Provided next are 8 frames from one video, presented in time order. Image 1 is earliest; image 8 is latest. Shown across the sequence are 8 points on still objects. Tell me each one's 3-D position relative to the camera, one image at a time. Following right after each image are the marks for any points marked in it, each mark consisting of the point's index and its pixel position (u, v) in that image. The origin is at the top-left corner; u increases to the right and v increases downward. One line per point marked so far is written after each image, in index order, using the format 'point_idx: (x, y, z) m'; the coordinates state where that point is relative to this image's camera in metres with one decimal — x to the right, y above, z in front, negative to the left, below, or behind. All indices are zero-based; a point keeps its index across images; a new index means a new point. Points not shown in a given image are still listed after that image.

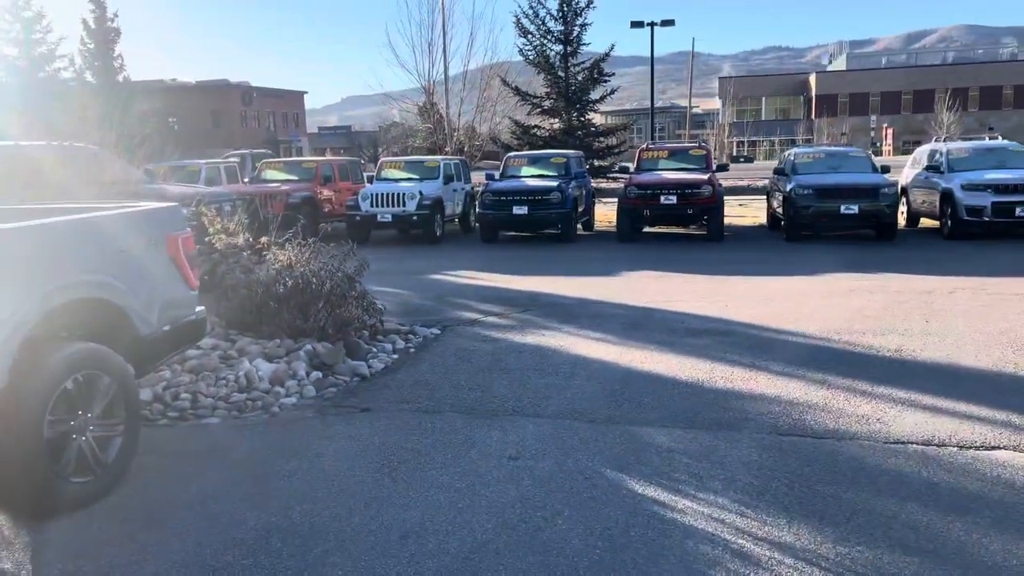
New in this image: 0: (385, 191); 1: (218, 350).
0: (-2.8, +2.2, +17.8) m
1: (-2.7, -0.6, +7.3) m
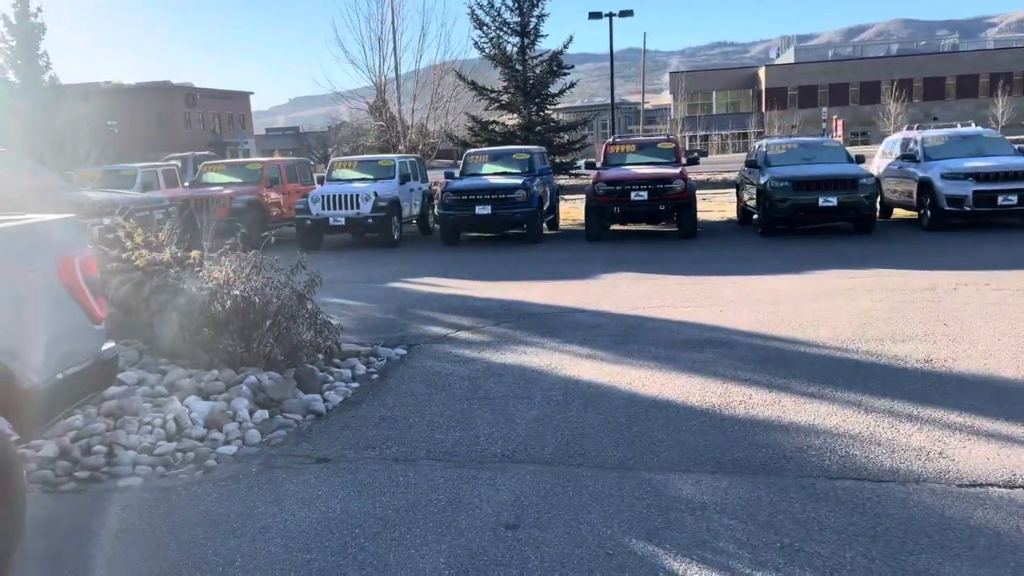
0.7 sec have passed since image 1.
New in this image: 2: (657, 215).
0: (-3.6, +2.0, +16.7) m
1: (-2.8, -0.8, +6.1) m
2: (+2.8, +1.4, +15.6) m
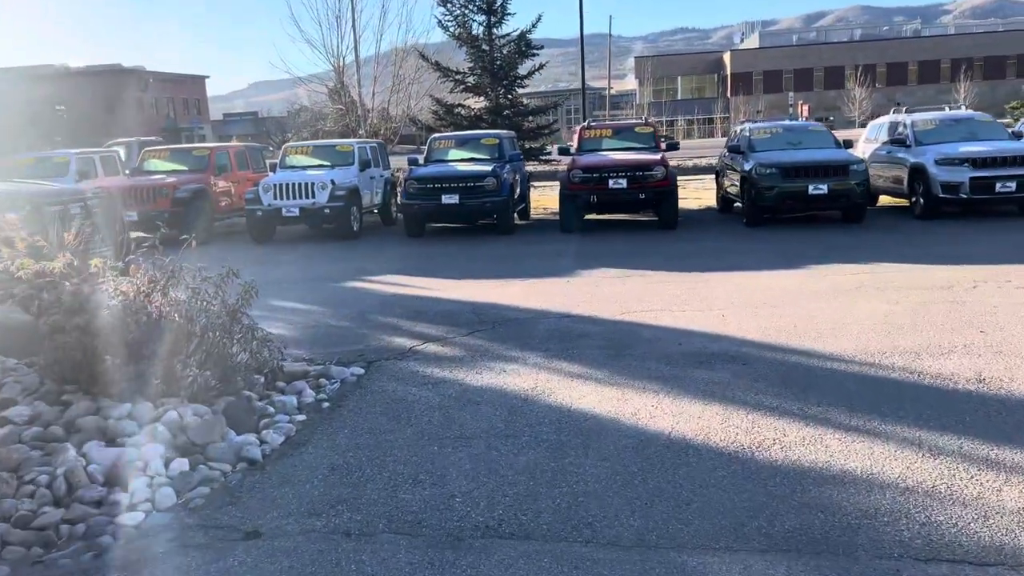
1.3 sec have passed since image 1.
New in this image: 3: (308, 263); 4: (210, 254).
0: (-4.2, +2.1, +15.4) m
1: (-2.9, -0.9, +4.9) m
2: (+2.3, +1.5, +14.6) m
3: (-3.3, +0.4, +13.2) m
4: (-5.5, +0.7, +14.7) m
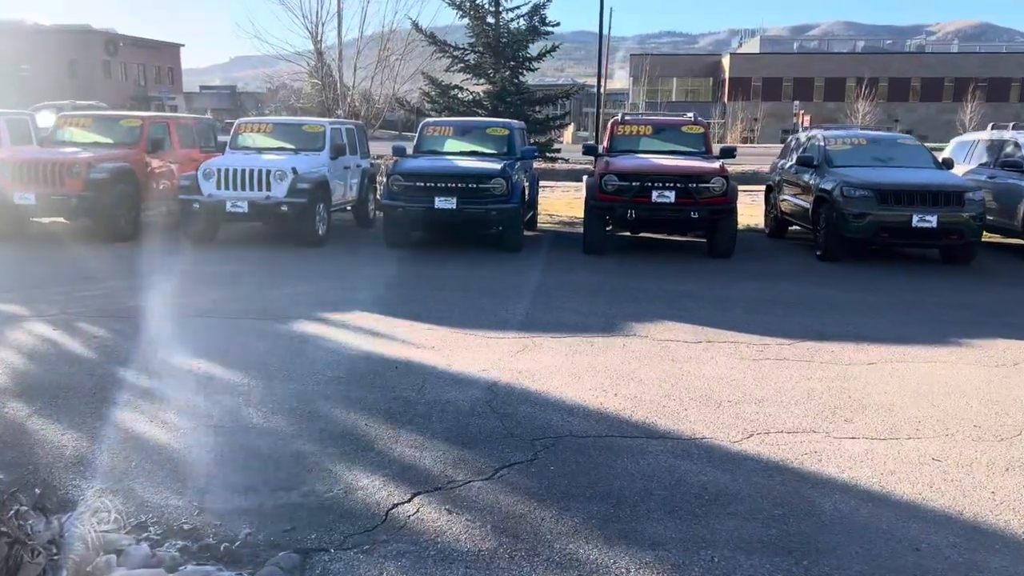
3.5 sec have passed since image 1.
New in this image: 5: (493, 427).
0: (-4.0, +1.8, +11.9) m
1: (-2.6, -1.3, +1.5) m
2: (+2.5, +0.9, +11.4) m
3: (-3.2, +0.1, +9.8) m
4: (-5.4, +0.5, +11.2) m
5: (-0.1, -0.8, +4.8) m
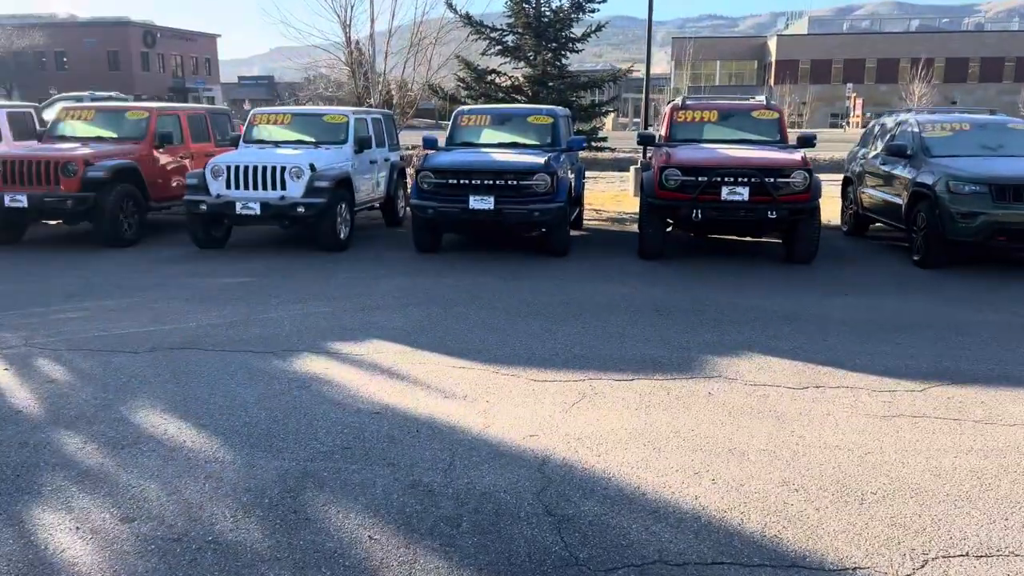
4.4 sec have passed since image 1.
0: (-3.4, +1.7, +10.6) m
1: (-2.5, -1.6, +0.2) m
2: (+3.0, +0.8, +9.8) m
3: (-2.7, -0.1, +8.4) m
4: (-4.8, +0.3, +10.0) m
5: (+0.2, -1.1, +3.4) m
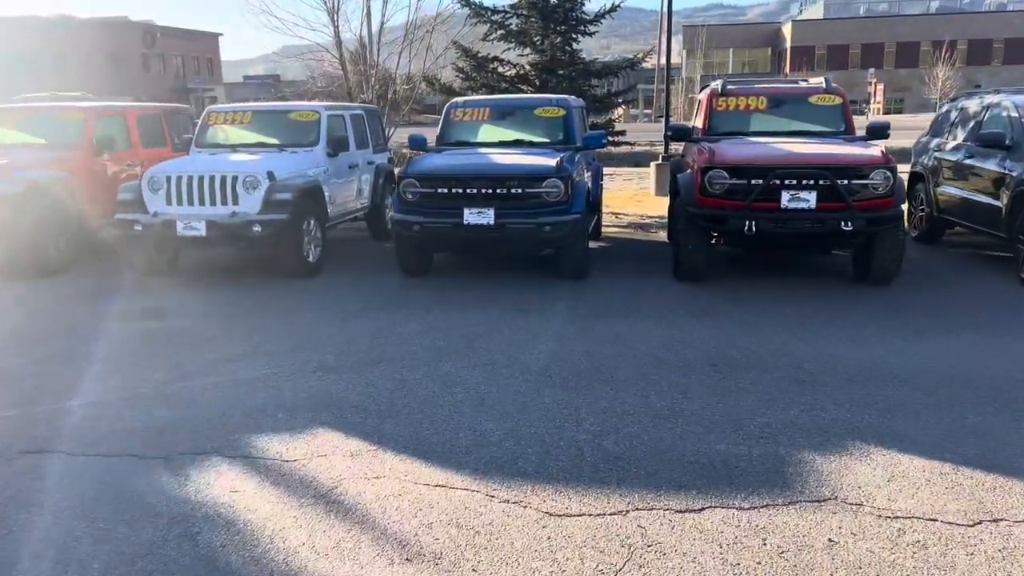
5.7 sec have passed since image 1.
0: (-3.4, +1.3, +8.6) m
1: (-2.5, -2.0, -1.7) m
2: (+3.1, +0.5, +7.7) m
3: (-2.6, -0.5, +6.5) m
4: (-4.7, -0.1, +8.1) m
5: (+0.1, -1.5, +1.4) m
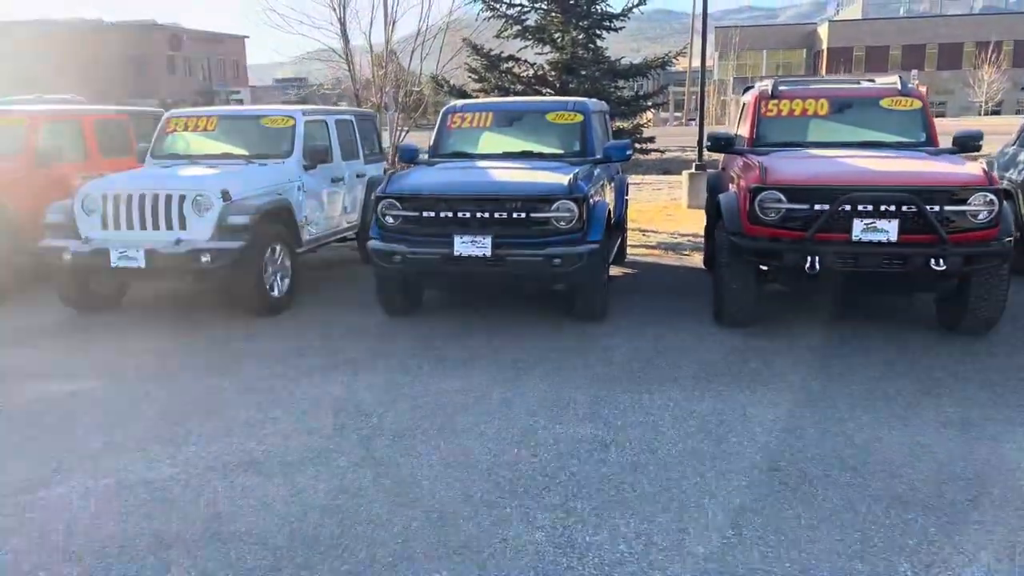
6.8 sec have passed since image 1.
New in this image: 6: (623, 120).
0: (-3.4, +0.9, +7.2) m
1: (-2.9, -2.4, -3.2) m
2: (+3.1, +0.1, +6.1) m
3: (-2.7, -0.8, +5.0) m
4: (-4.7, -0.5, +6.7) m
5: (-0.1, -1.9, -0.2) m
6: (+2.4, +3.7, +17.4) m
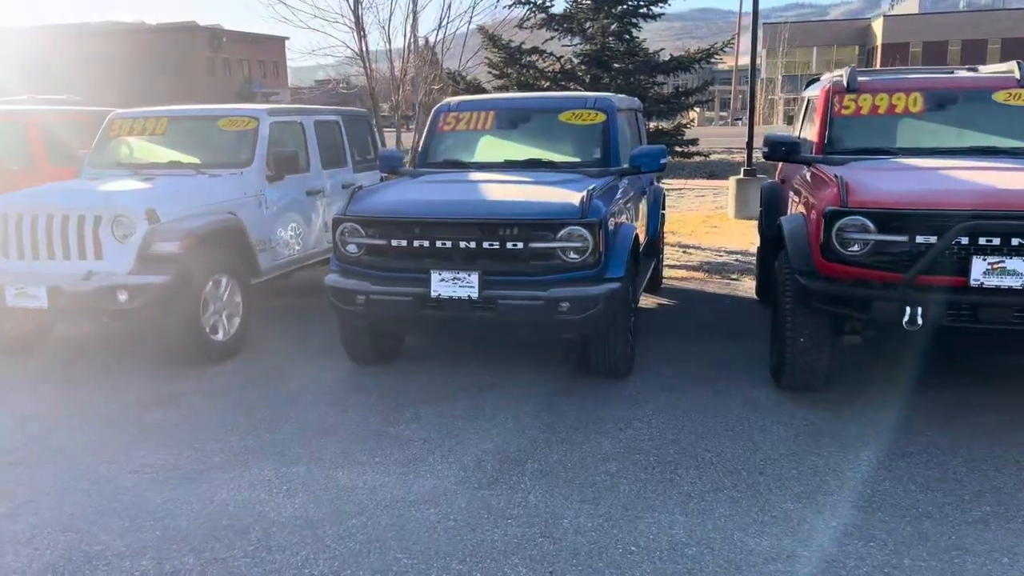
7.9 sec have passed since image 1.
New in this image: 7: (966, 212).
0: (-3.4, +0.6, +5.8) m
1: (-3.4, -2.7, -4.6) m
2: (+3.0, -0.3, +4.3) m
3: (-2.8, -1.2, +3.6) m
4: (-4.8, -0.8, +5.3) m
5: (-0.5, -2.2, -1.7) m
6: (+2.9, +3.3, +15.7) m
7: (+2.5, +0.4, +4.4) m
